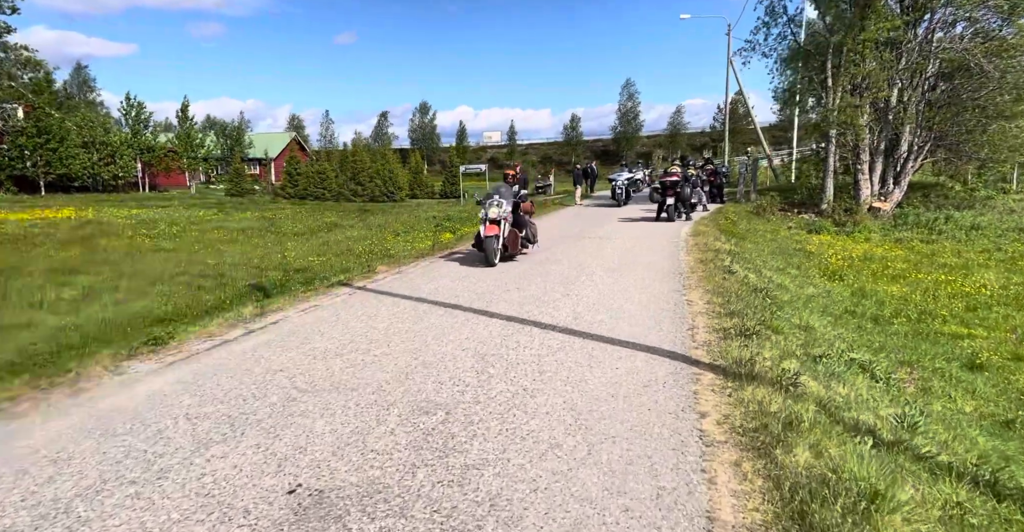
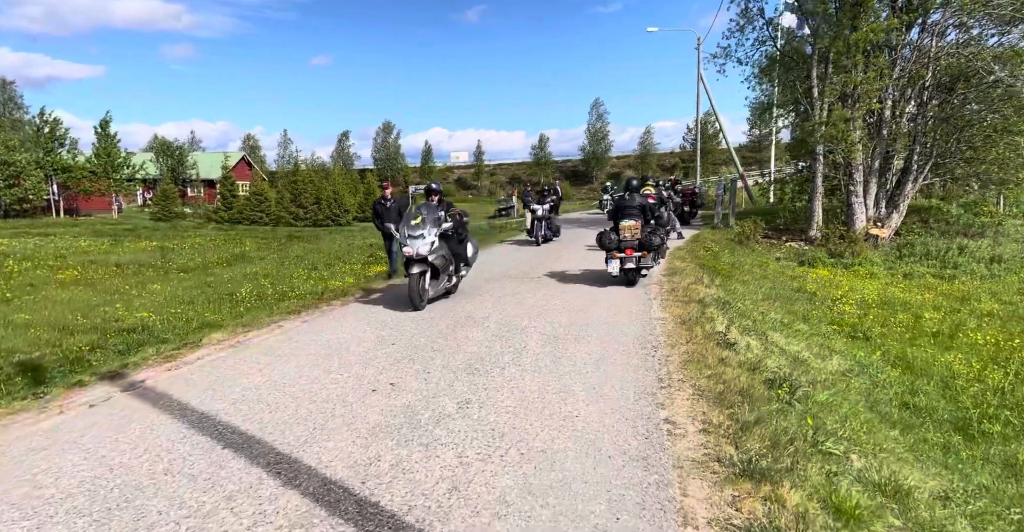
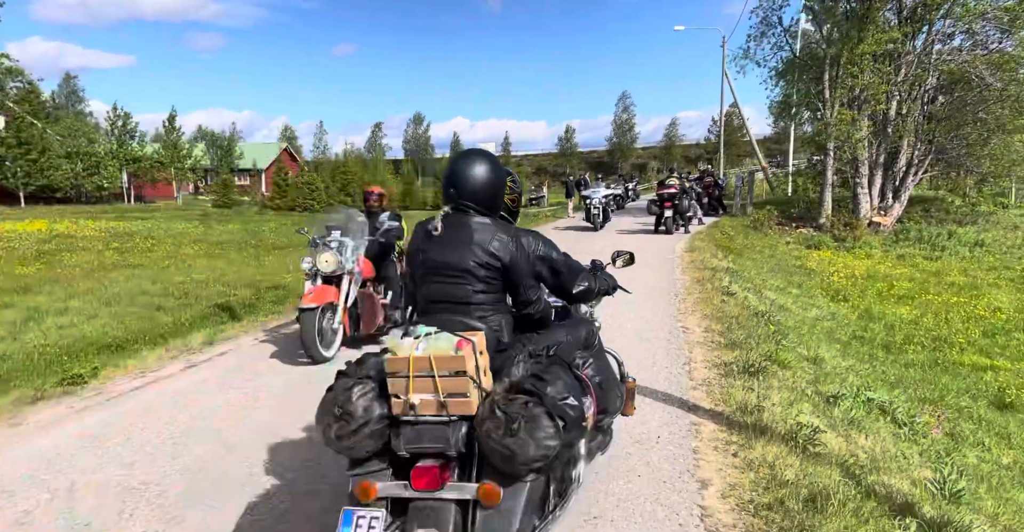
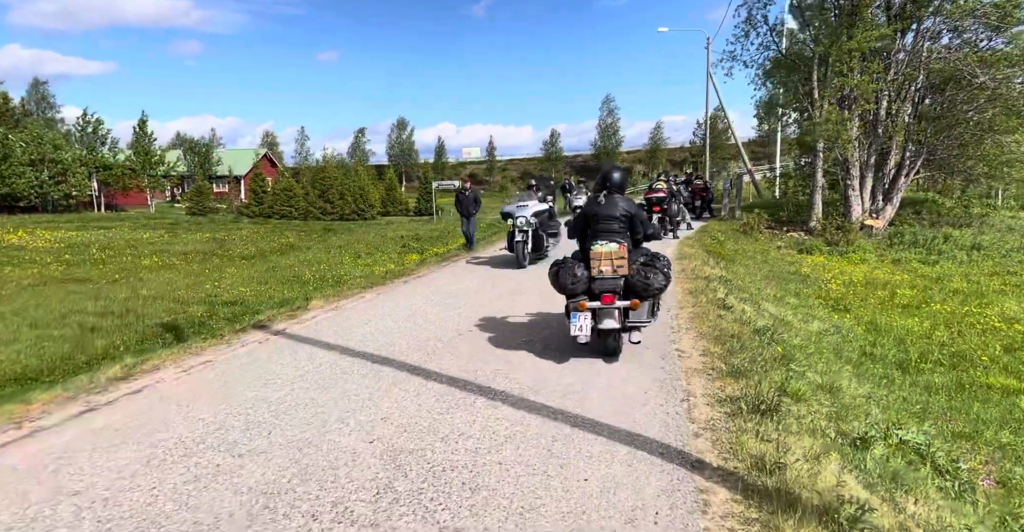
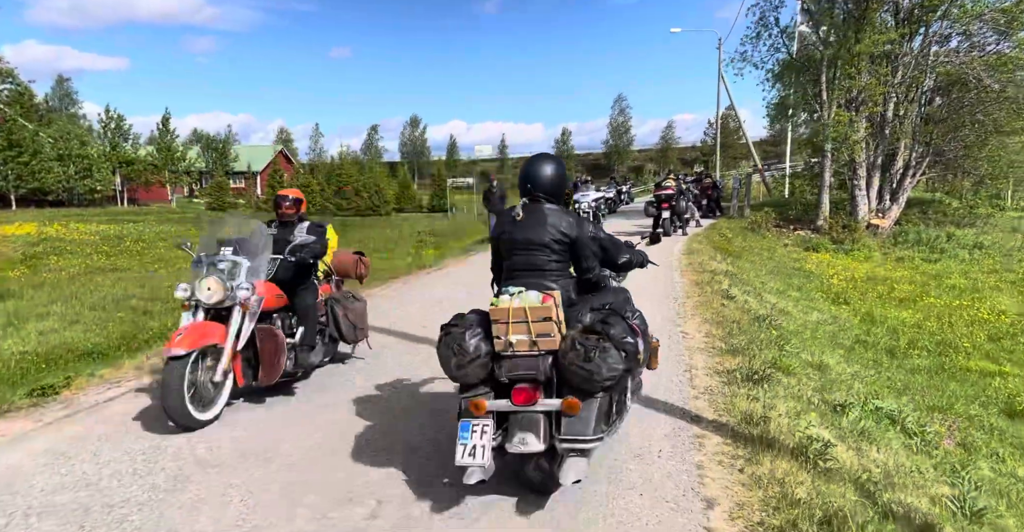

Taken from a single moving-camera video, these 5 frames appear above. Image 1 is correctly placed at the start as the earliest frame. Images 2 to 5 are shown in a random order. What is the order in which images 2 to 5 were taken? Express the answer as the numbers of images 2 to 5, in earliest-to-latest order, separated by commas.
3, 5, 4, 2
